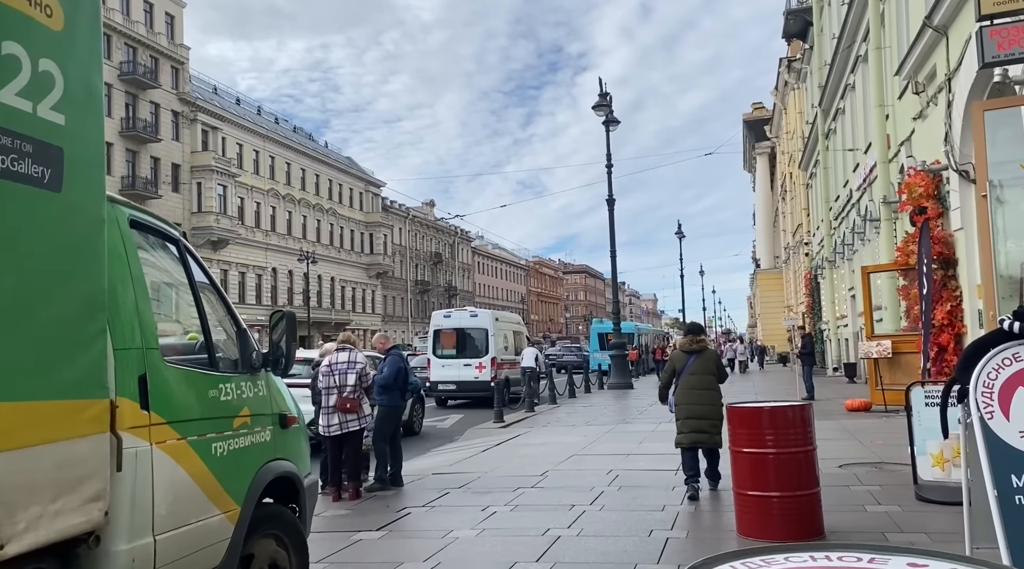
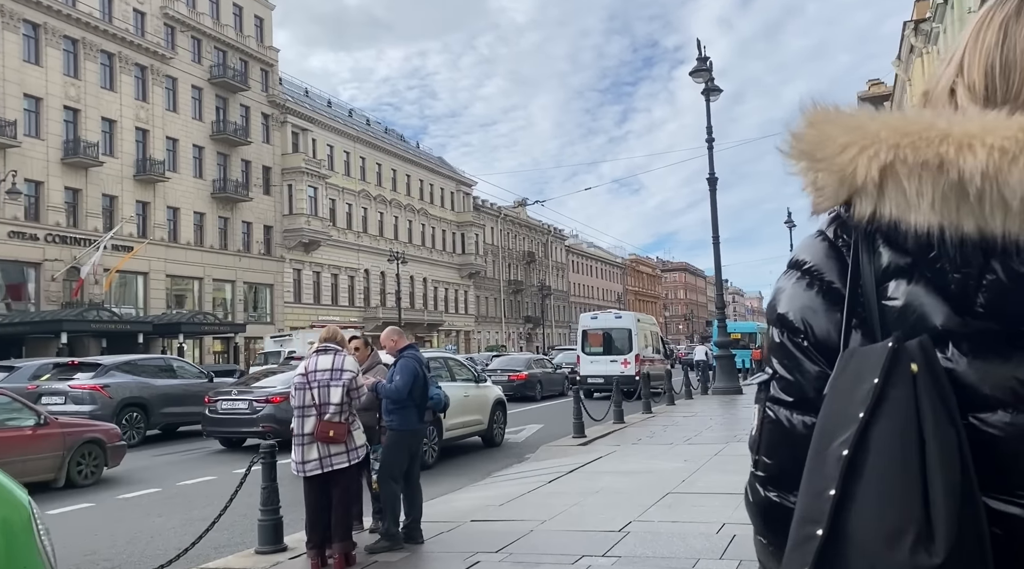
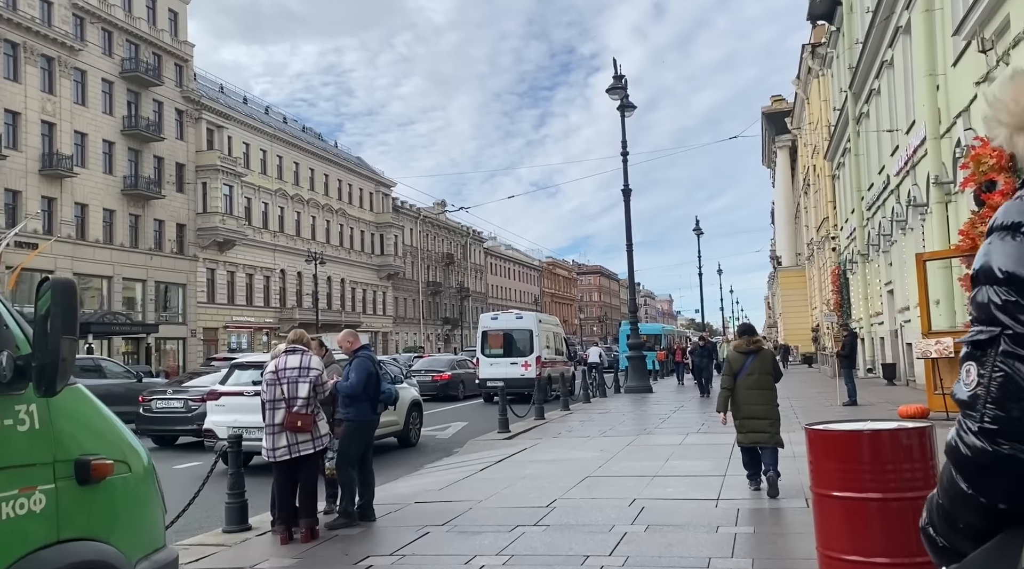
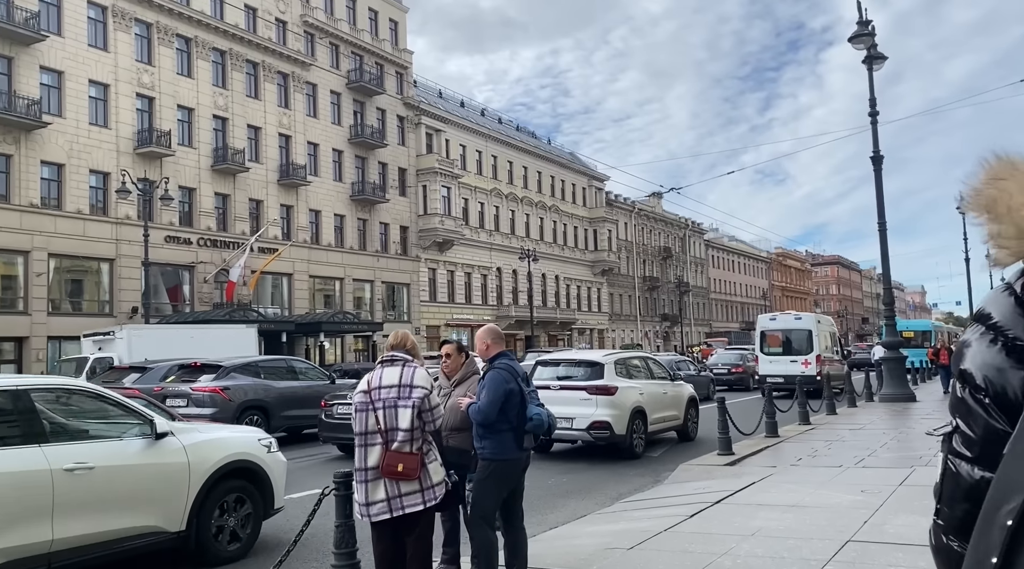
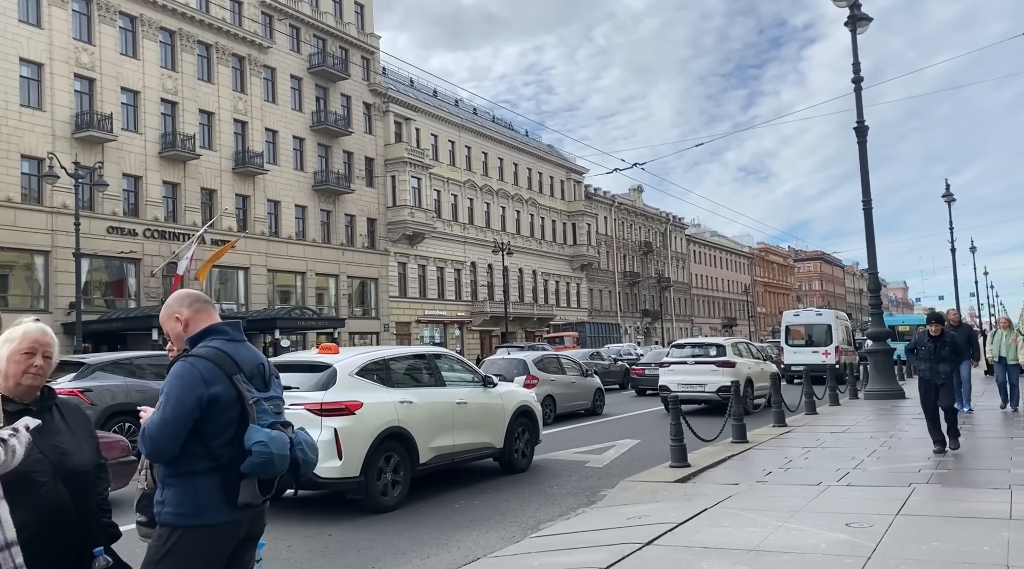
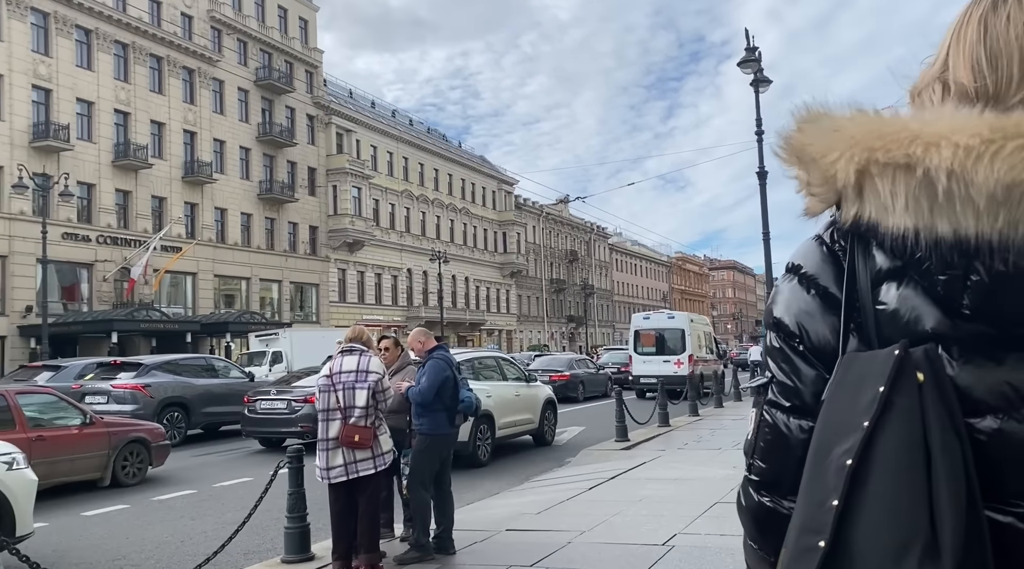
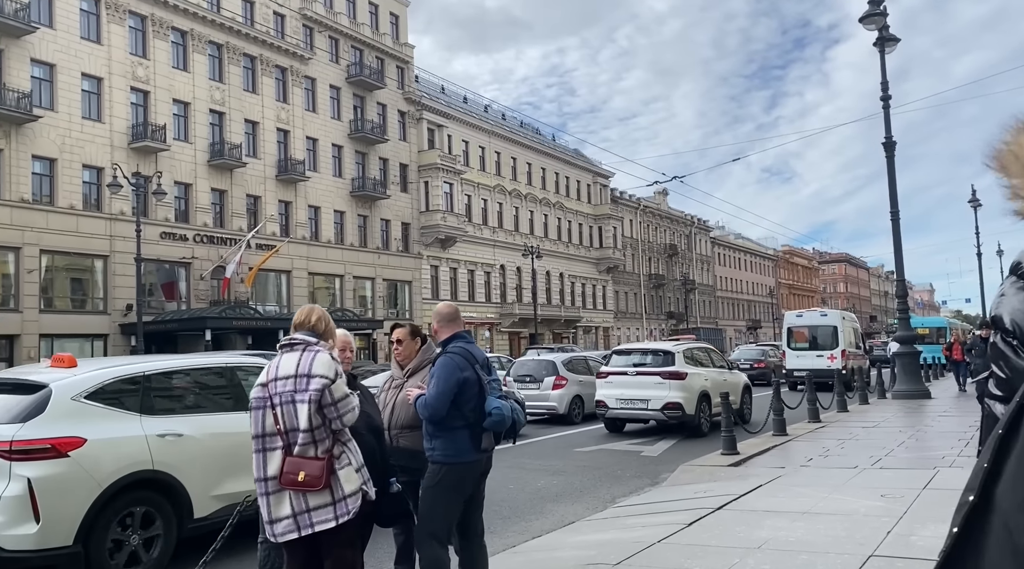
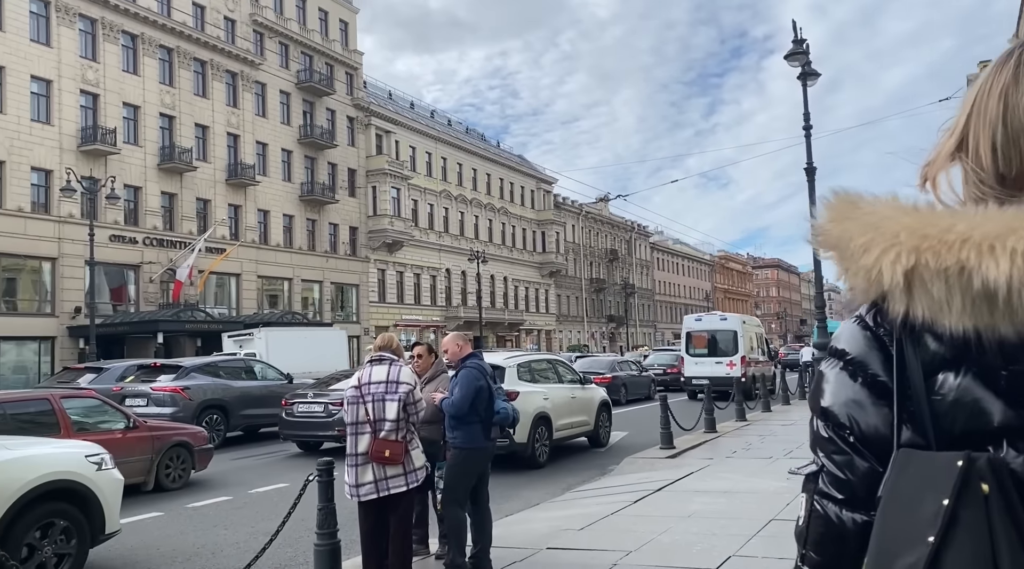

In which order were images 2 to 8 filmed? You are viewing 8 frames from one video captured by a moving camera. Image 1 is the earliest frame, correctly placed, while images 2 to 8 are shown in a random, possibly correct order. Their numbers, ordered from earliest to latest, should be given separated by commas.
3, 2, 6, 8, 4, 7, 5
